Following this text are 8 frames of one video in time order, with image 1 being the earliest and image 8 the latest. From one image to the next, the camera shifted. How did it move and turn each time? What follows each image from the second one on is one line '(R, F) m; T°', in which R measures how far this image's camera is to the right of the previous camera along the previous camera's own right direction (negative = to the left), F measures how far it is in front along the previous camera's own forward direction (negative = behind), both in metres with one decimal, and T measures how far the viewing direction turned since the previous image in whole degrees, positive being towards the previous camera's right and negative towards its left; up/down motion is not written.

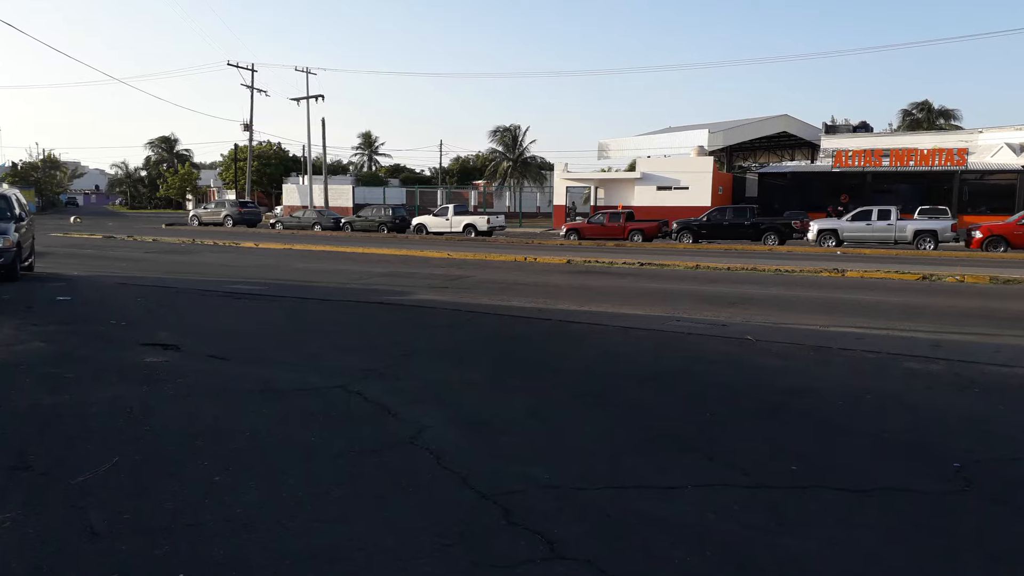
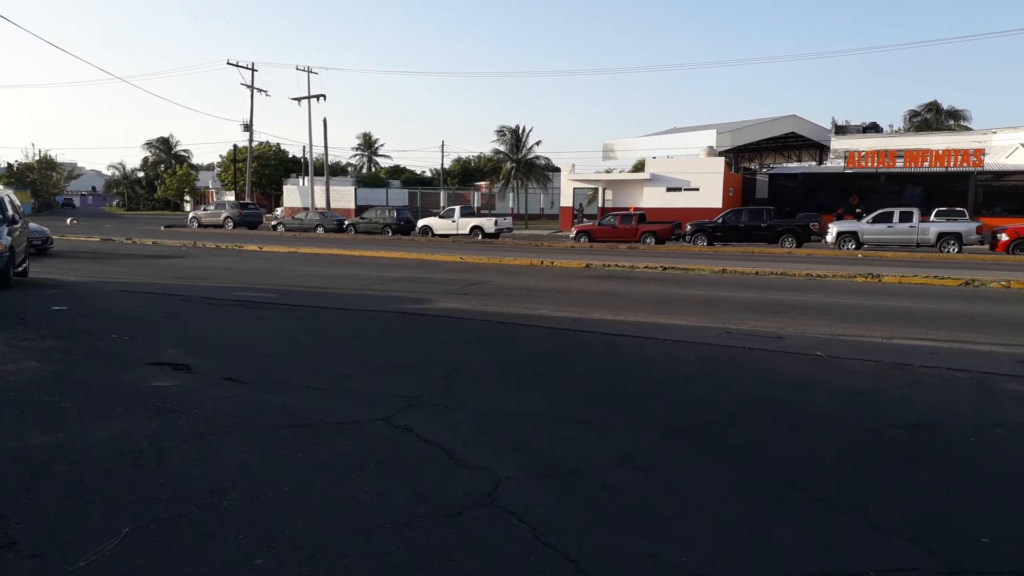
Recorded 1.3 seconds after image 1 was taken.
(-0.6, +1.0) m; 0°
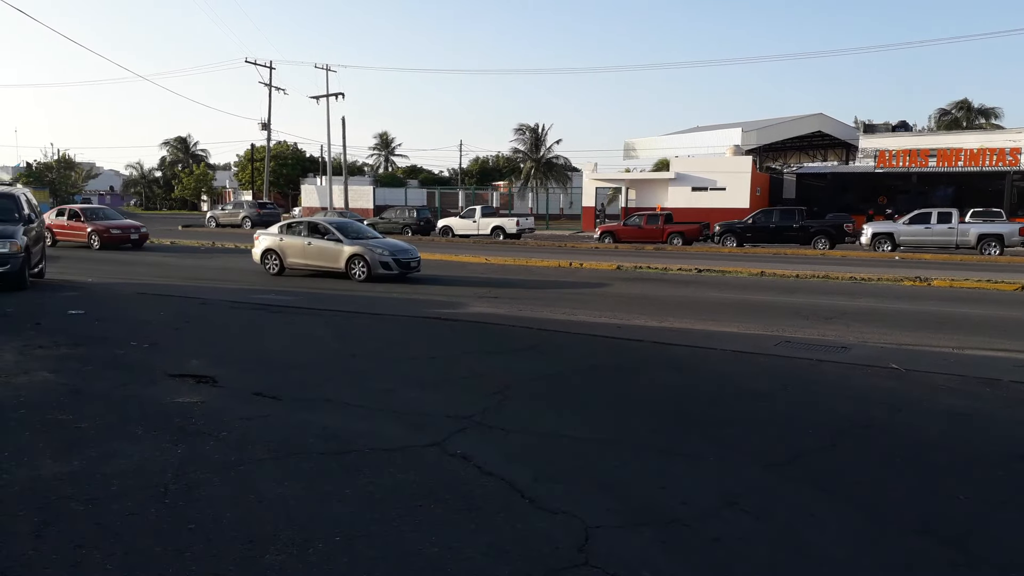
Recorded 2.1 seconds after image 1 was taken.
(-0.4, +0.7) m; -1°
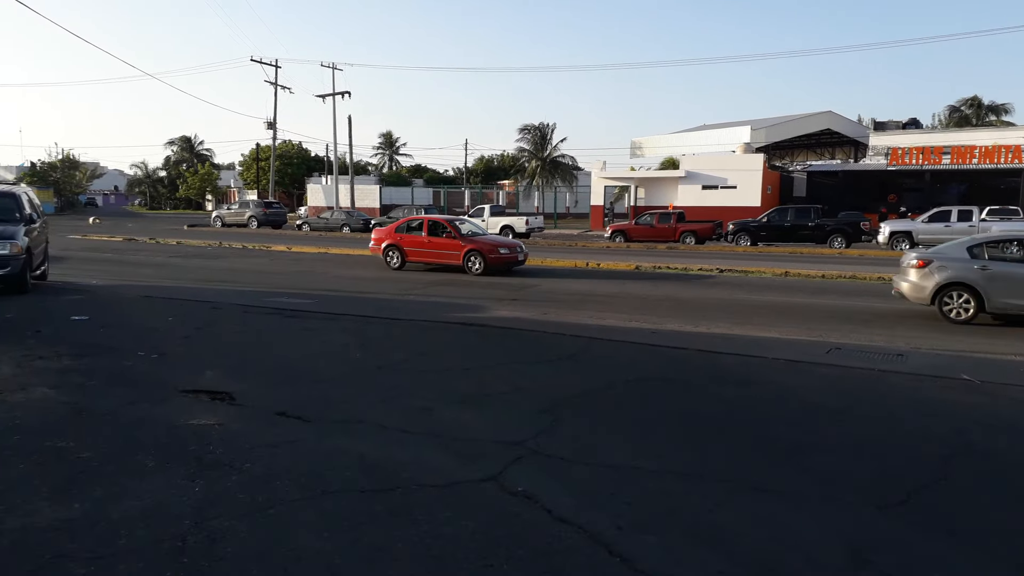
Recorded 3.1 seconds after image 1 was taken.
(-0.4, +0.7) m; 0°
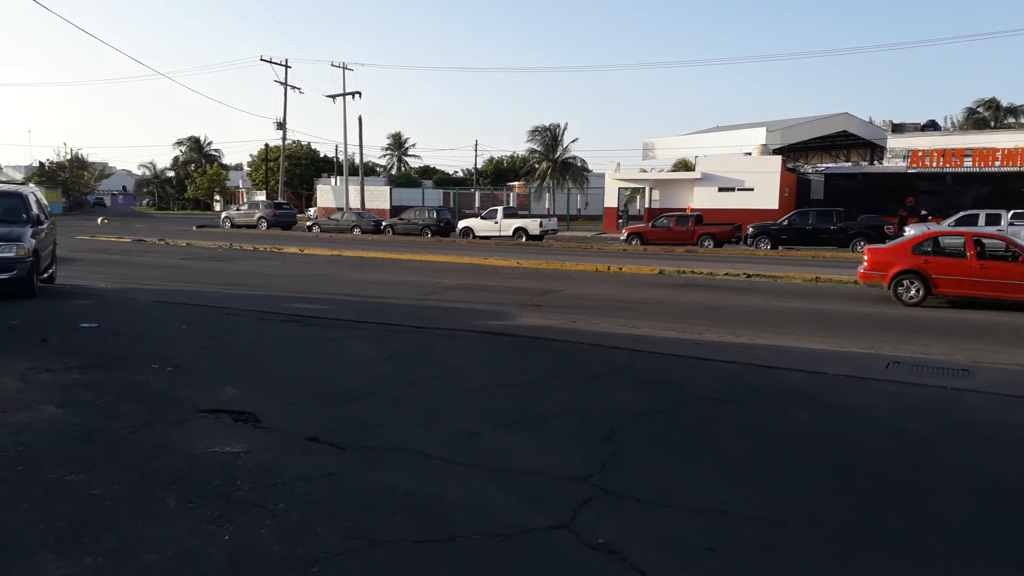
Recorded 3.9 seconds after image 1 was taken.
(-0.4, +0.6) m; 0°
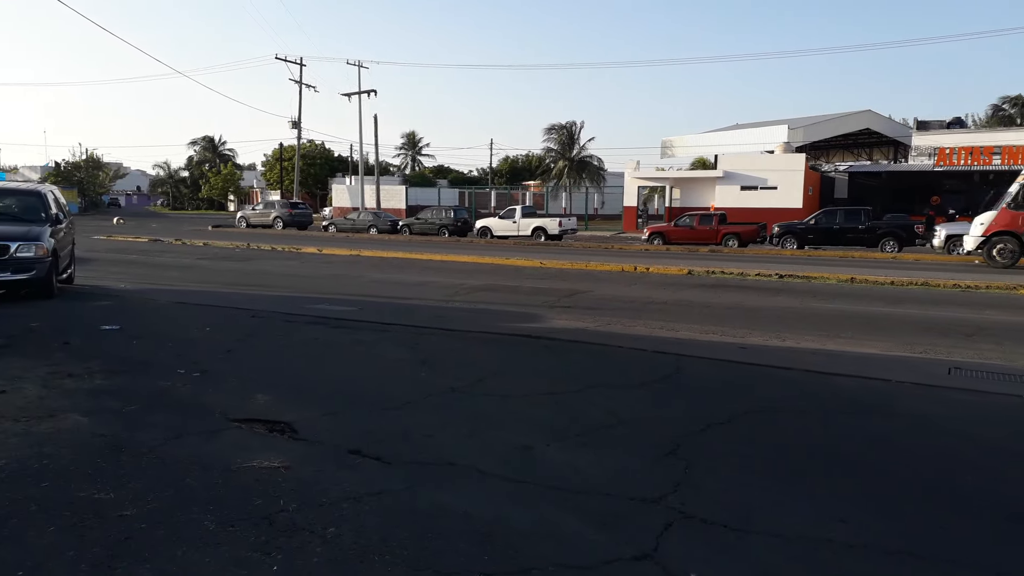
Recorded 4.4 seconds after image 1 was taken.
(-0.3, +0.4) m; -1°
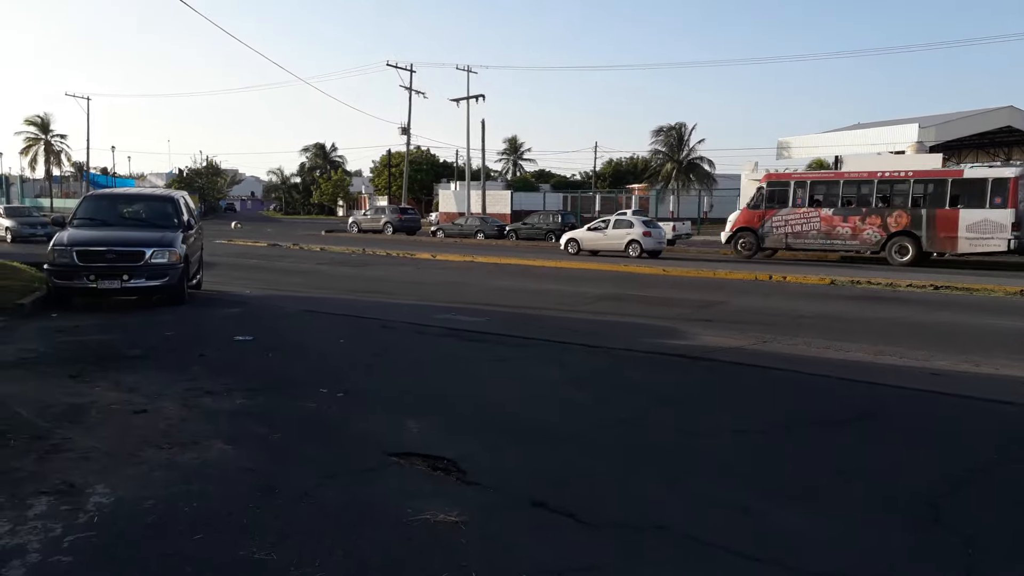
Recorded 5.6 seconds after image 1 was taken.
(-0.7, +0.8) m; -7°
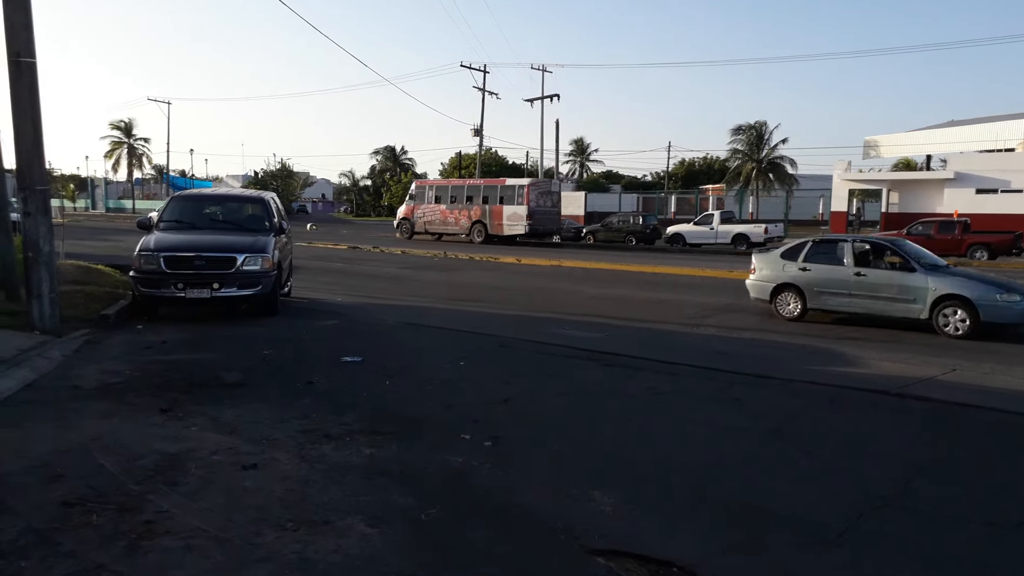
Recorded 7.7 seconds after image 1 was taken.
(-0.9, +1.4) m; -4°
